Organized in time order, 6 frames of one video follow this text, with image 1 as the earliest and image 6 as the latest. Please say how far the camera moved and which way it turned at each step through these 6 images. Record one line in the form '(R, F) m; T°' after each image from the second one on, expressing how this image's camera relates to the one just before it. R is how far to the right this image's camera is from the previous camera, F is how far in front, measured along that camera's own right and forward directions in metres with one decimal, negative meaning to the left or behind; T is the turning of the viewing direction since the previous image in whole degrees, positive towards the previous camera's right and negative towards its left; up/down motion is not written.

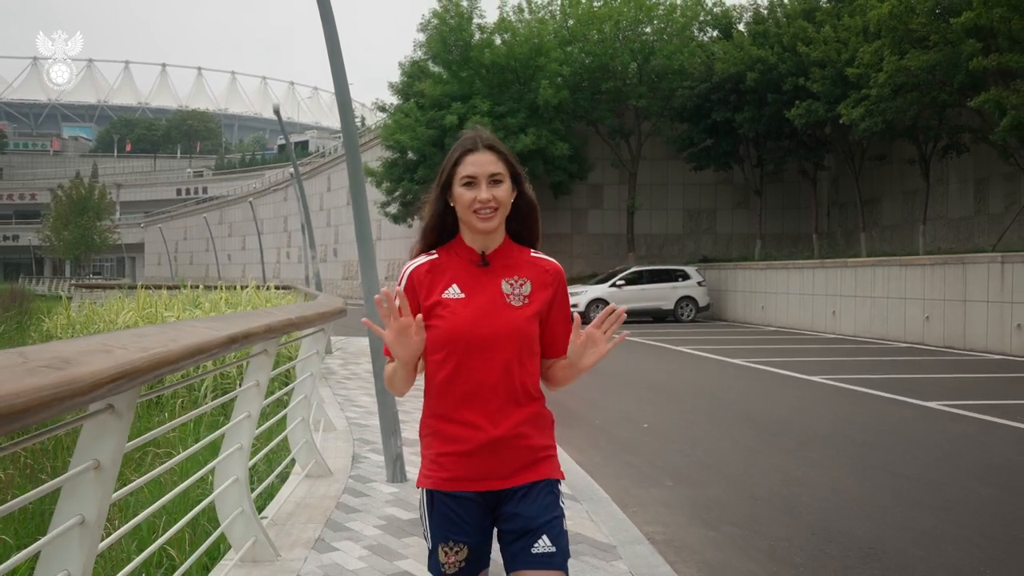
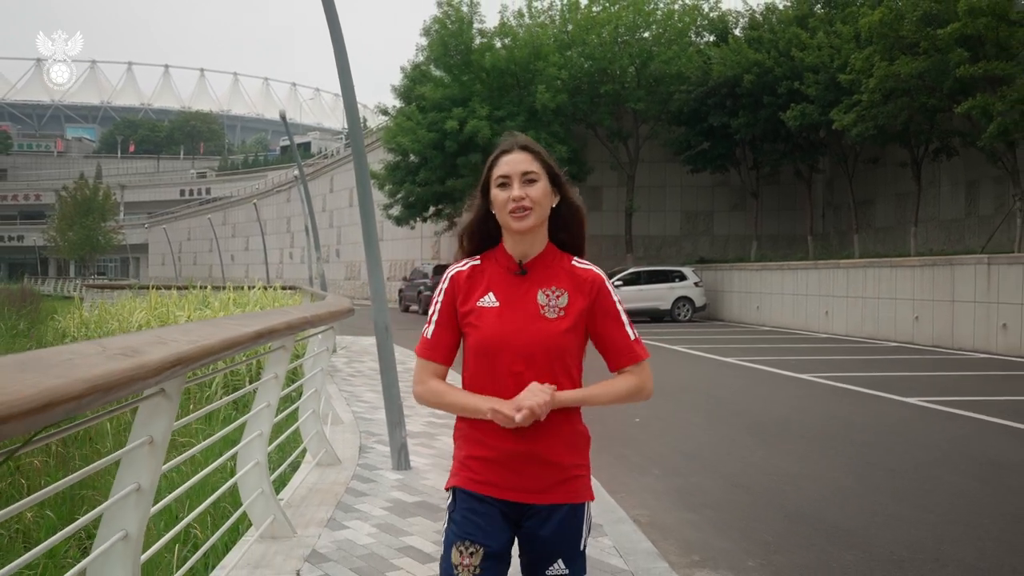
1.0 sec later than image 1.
(0.0, -0.5) m; 0°
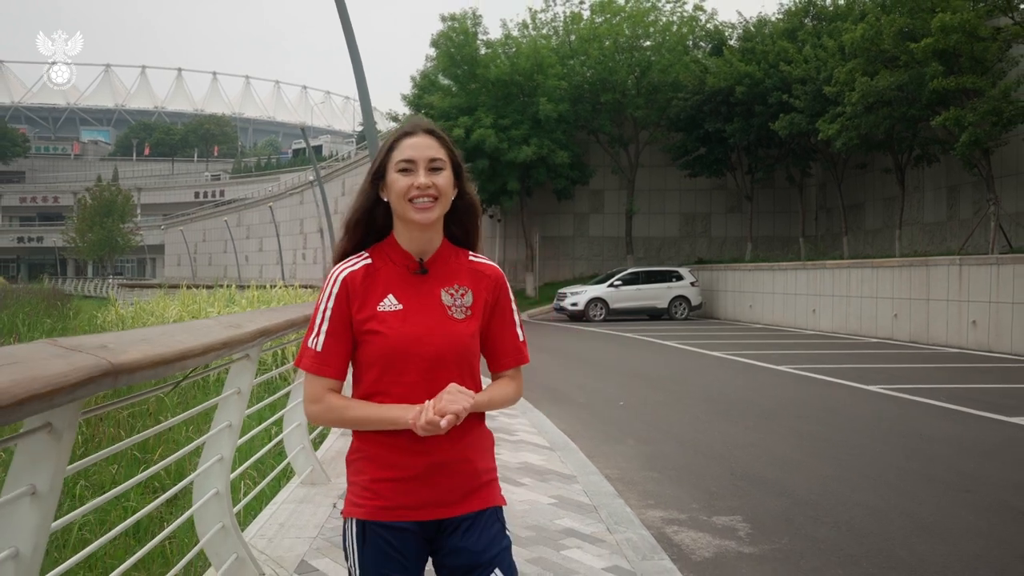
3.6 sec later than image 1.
(+0.1, -1.2) m; 0°
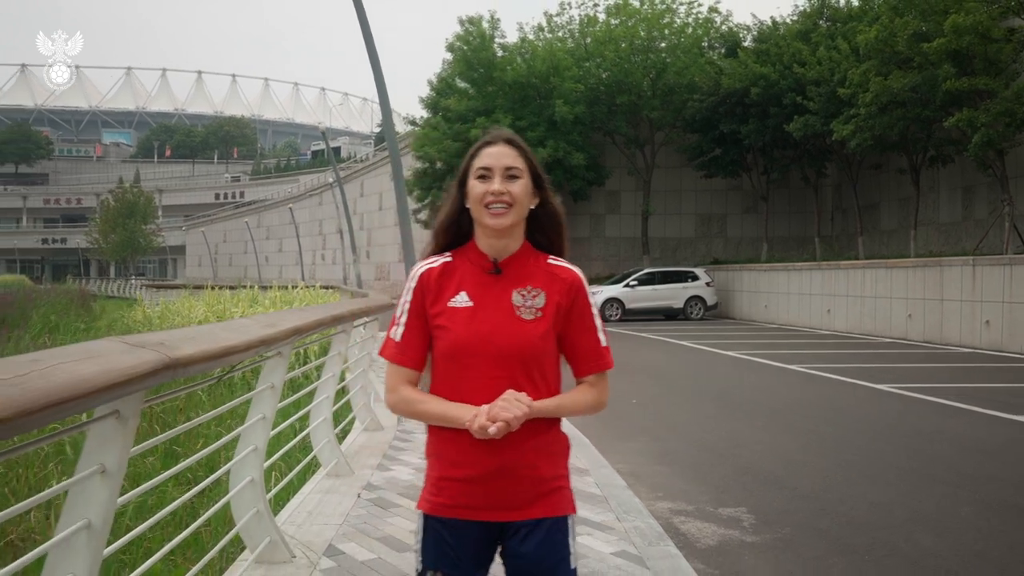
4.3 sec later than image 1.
(0.0, -0.3) m; -1°
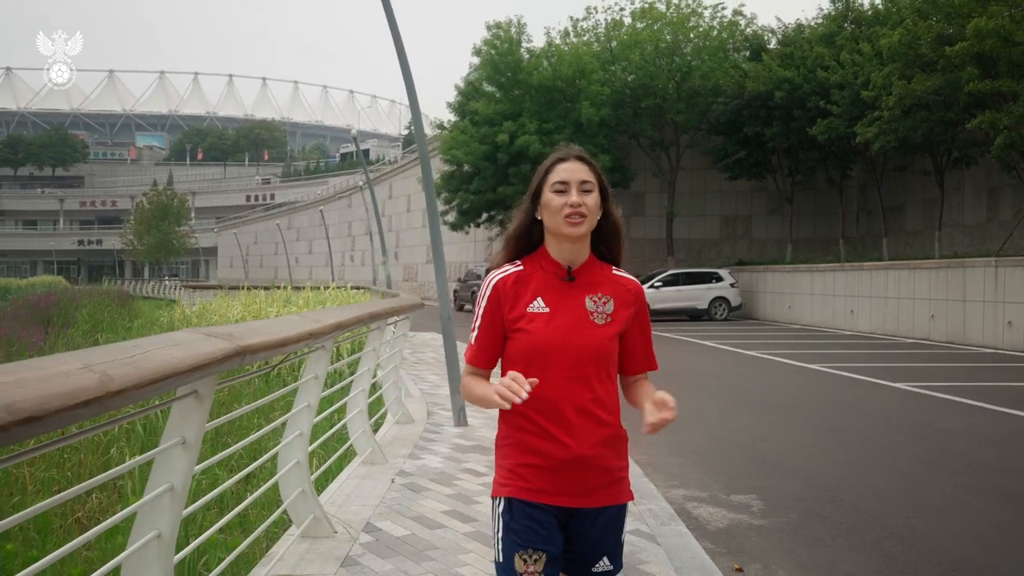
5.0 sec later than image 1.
(0.0, -0.4) m; -2°
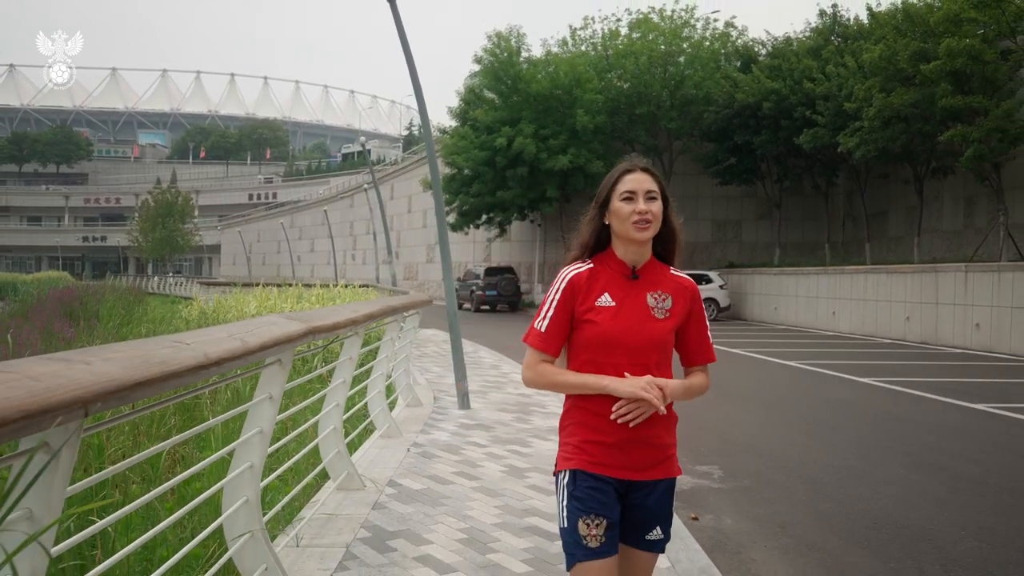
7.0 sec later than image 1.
(0.0, -1.1) m; 0°
